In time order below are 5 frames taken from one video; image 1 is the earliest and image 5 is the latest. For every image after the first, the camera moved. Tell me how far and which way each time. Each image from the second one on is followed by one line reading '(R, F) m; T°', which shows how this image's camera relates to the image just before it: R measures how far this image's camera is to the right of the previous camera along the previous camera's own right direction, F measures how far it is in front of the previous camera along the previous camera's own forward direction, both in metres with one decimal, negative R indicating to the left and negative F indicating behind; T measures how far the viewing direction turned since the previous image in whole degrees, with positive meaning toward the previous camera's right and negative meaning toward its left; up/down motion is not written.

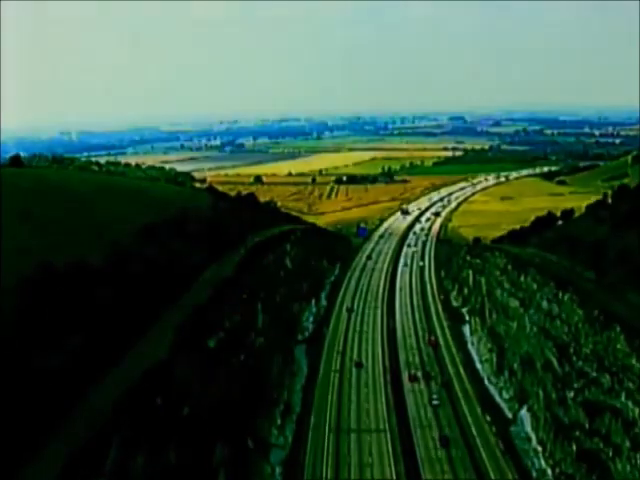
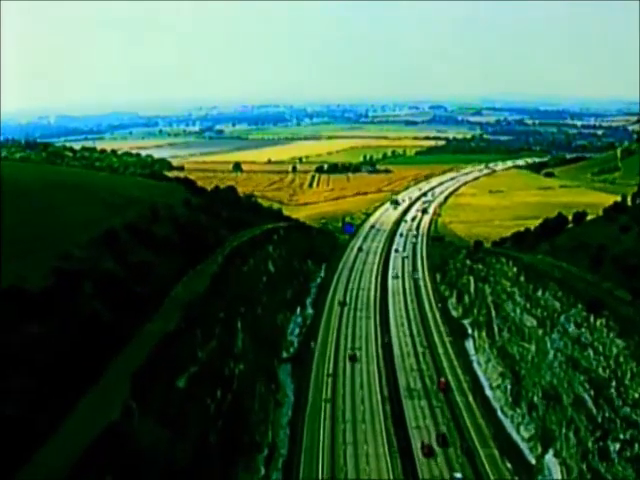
(-0.2, +3.4) m; +1°
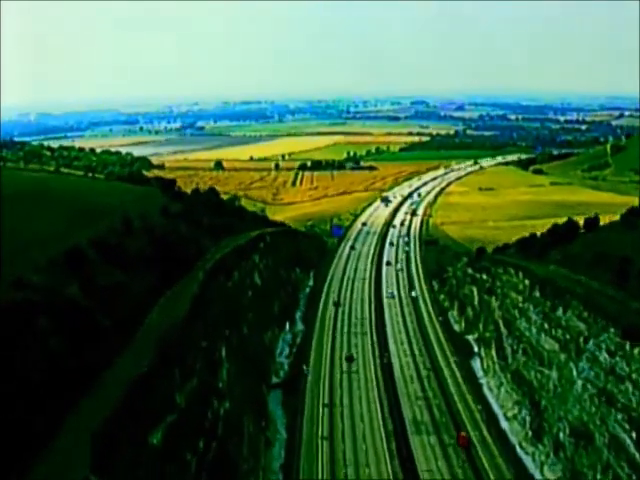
(-0.1, +2.6) m; +1°
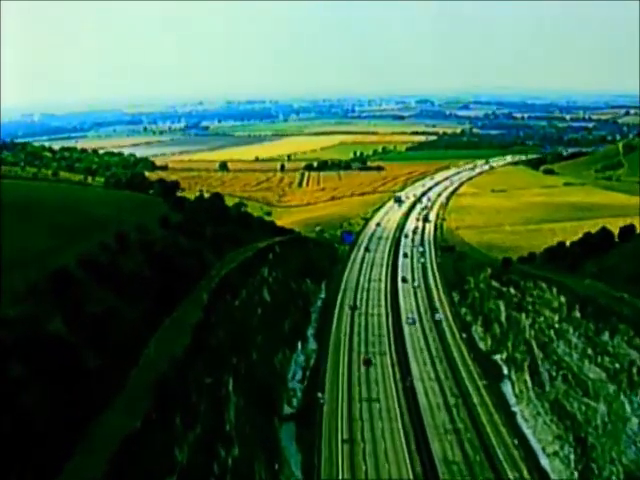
(-0.1, +2.2) m; 0°
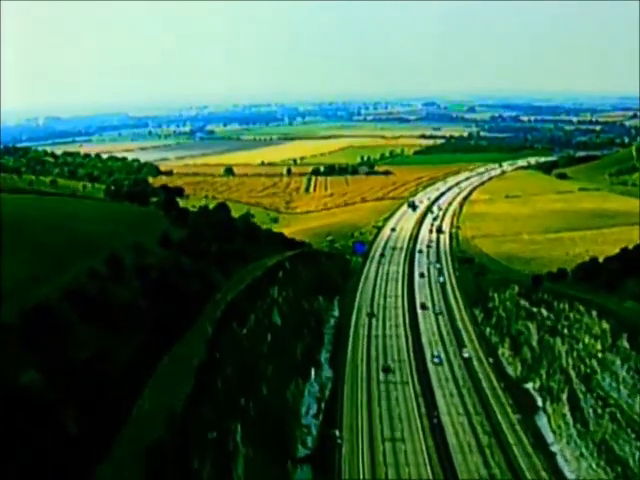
(-0.1, +2.2) m; 0°
